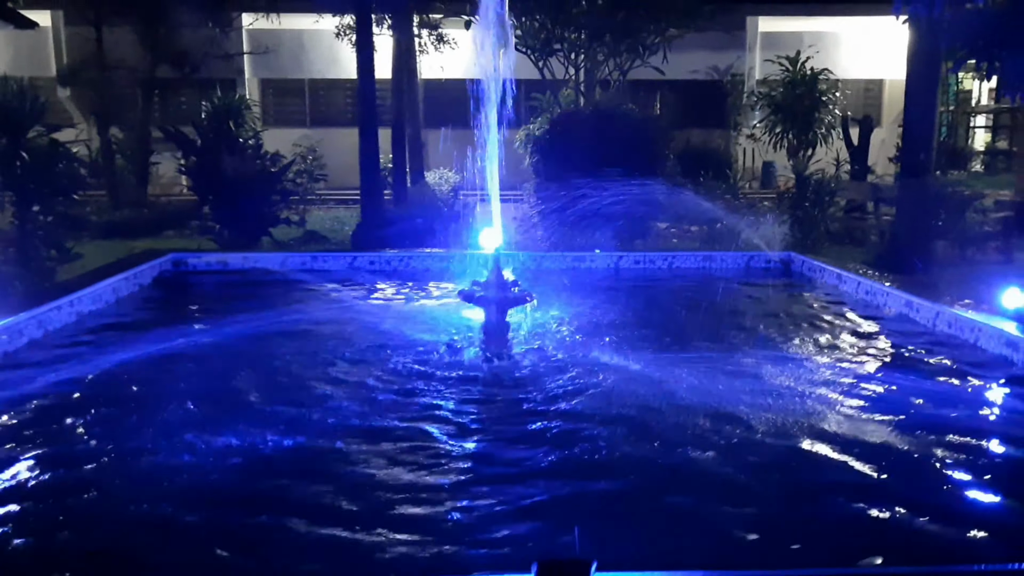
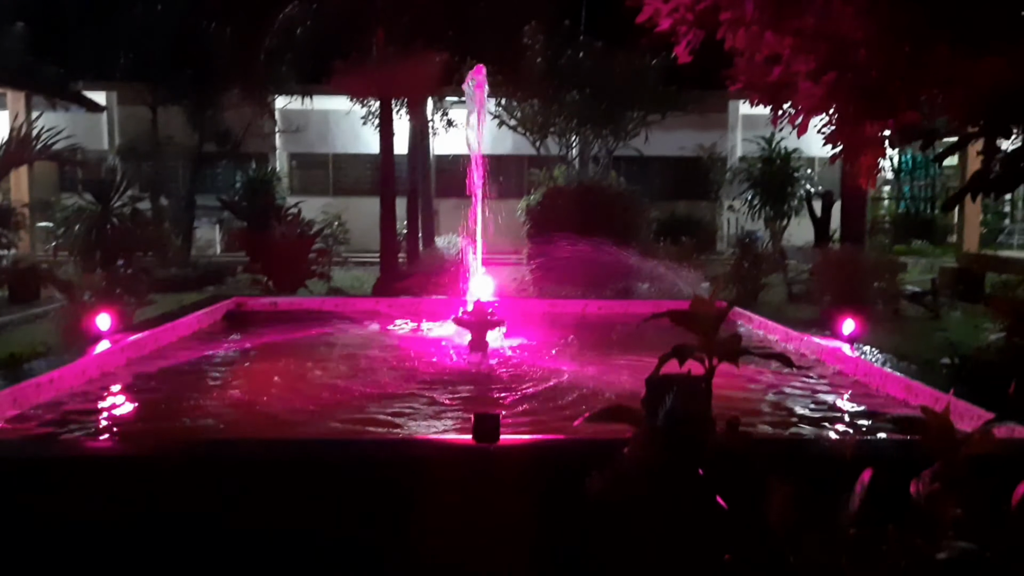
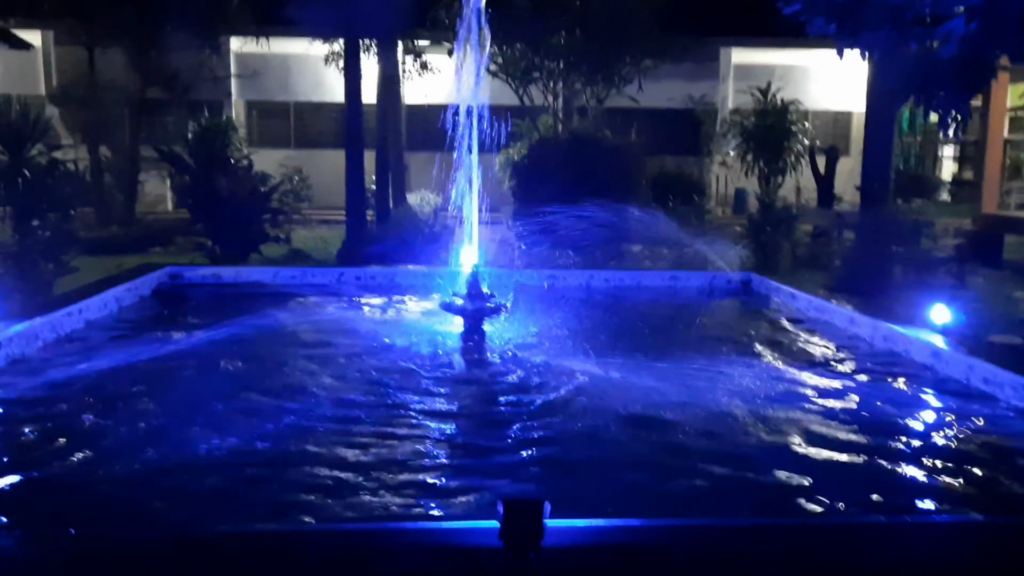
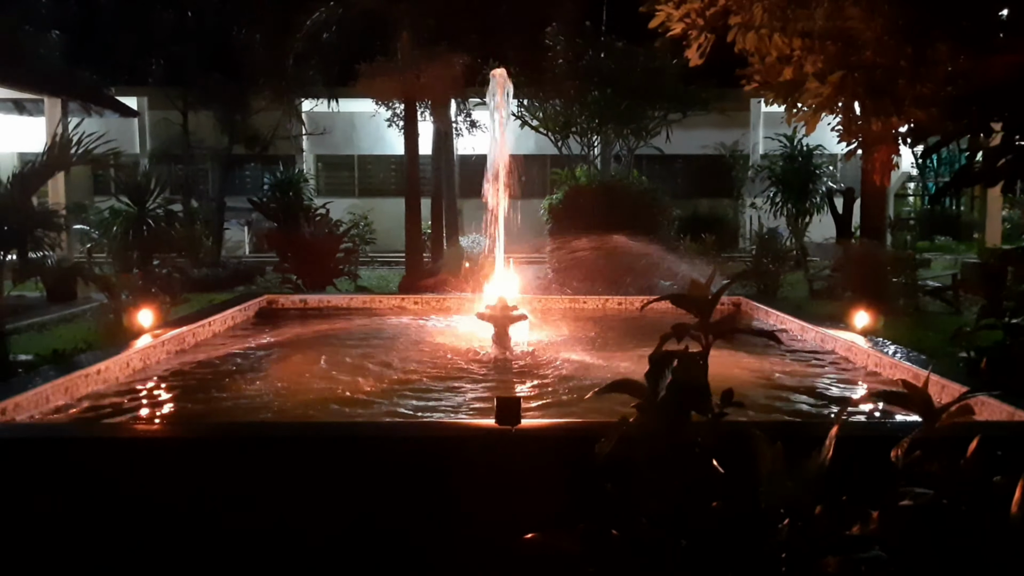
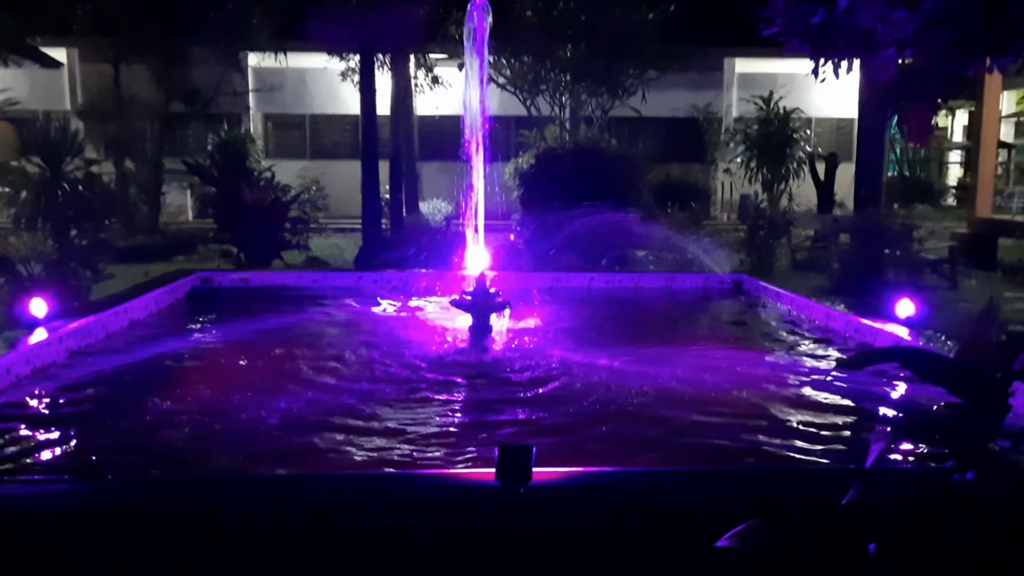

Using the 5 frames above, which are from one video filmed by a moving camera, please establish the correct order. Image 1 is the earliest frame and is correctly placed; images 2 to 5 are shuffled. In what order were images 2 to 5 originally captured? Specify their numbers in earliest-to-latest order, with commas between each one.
3, 5, 2, 4
